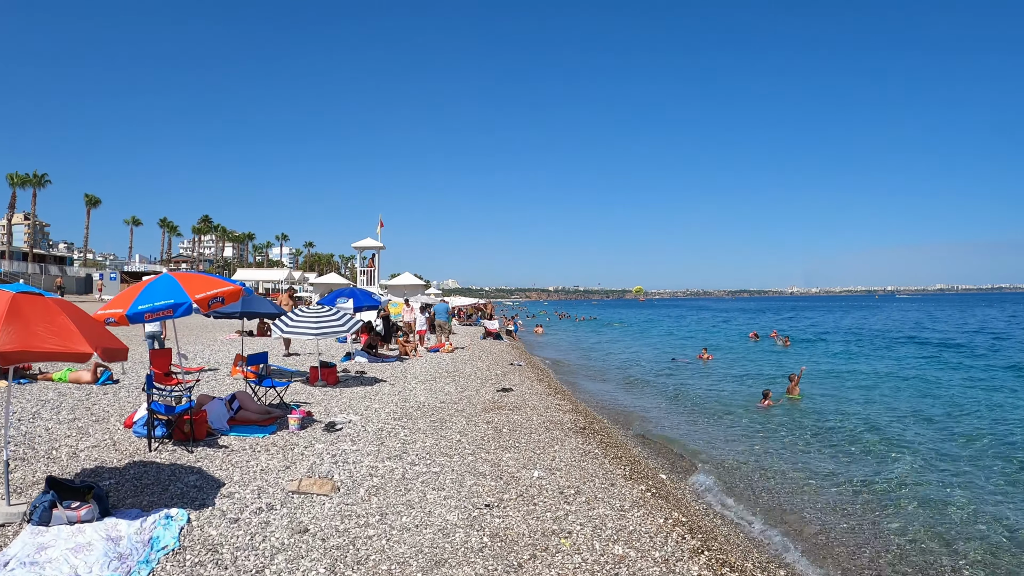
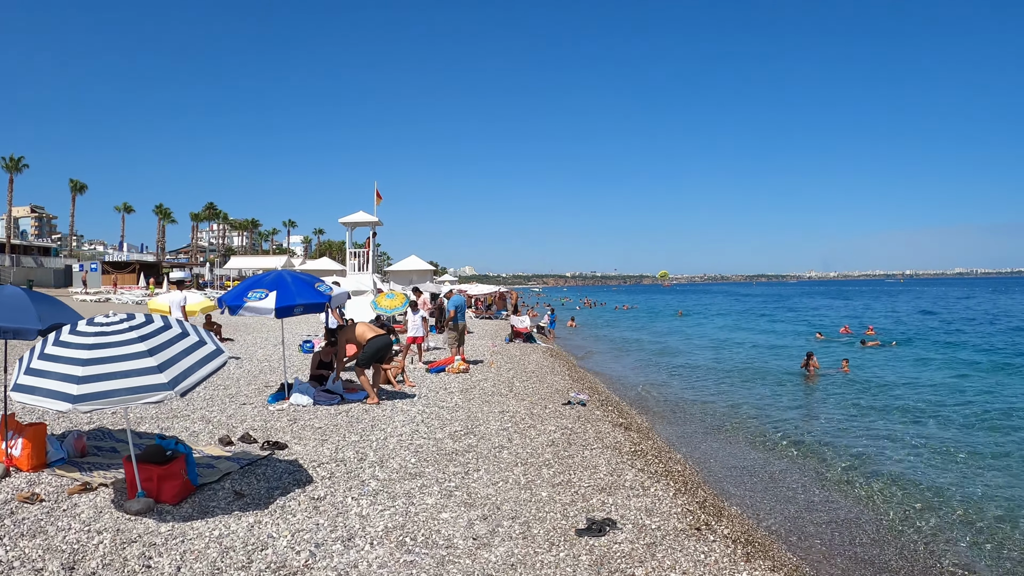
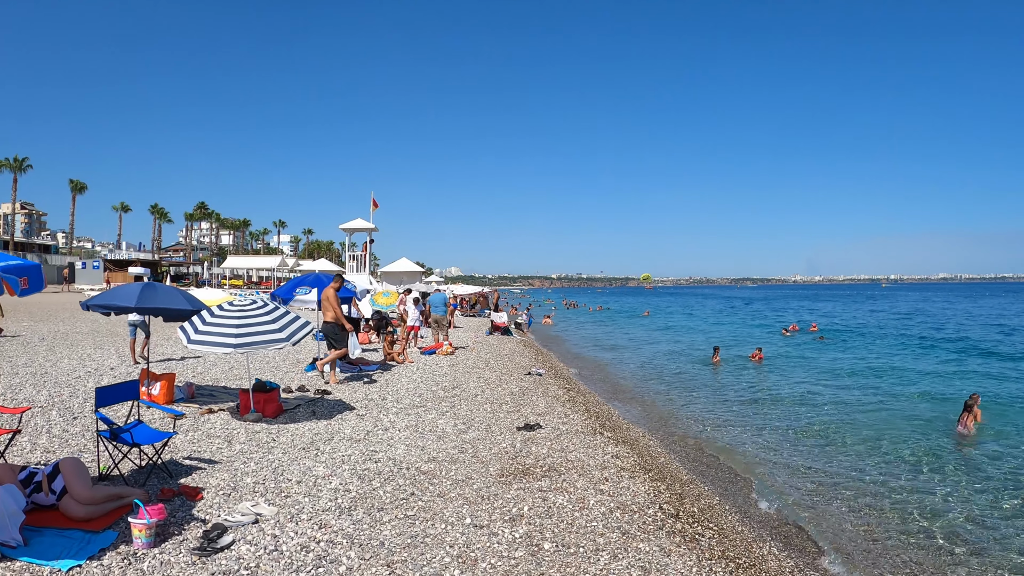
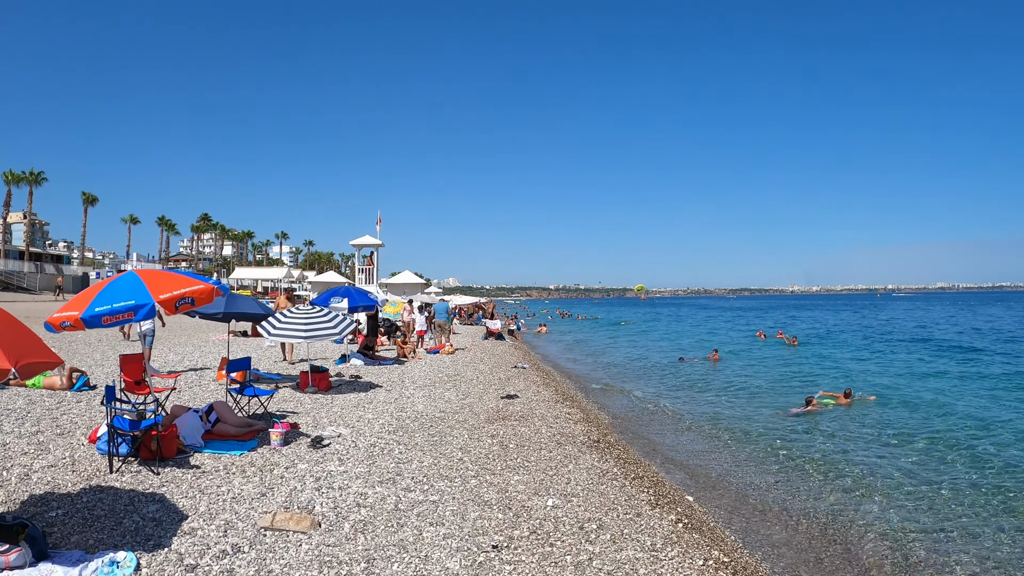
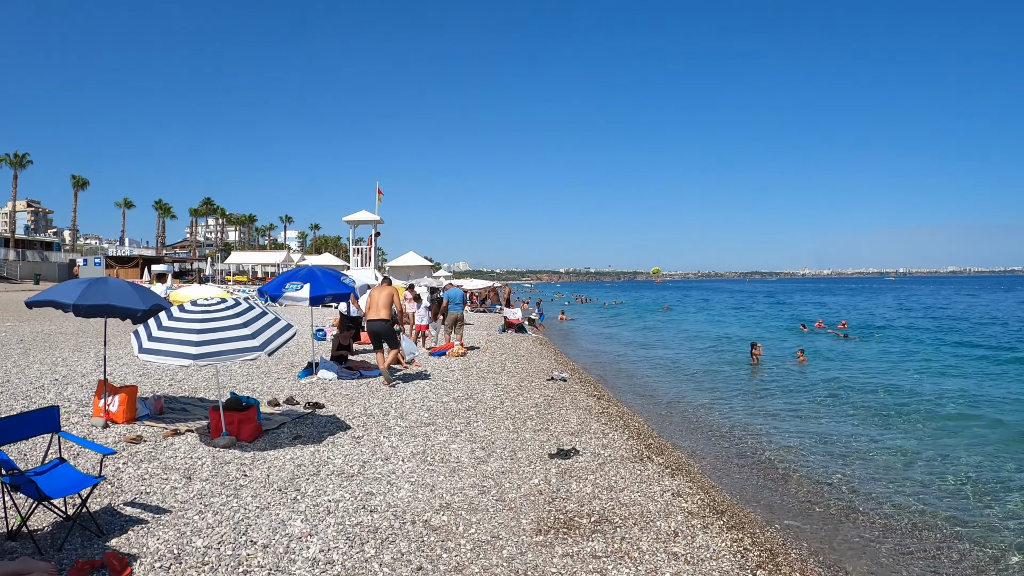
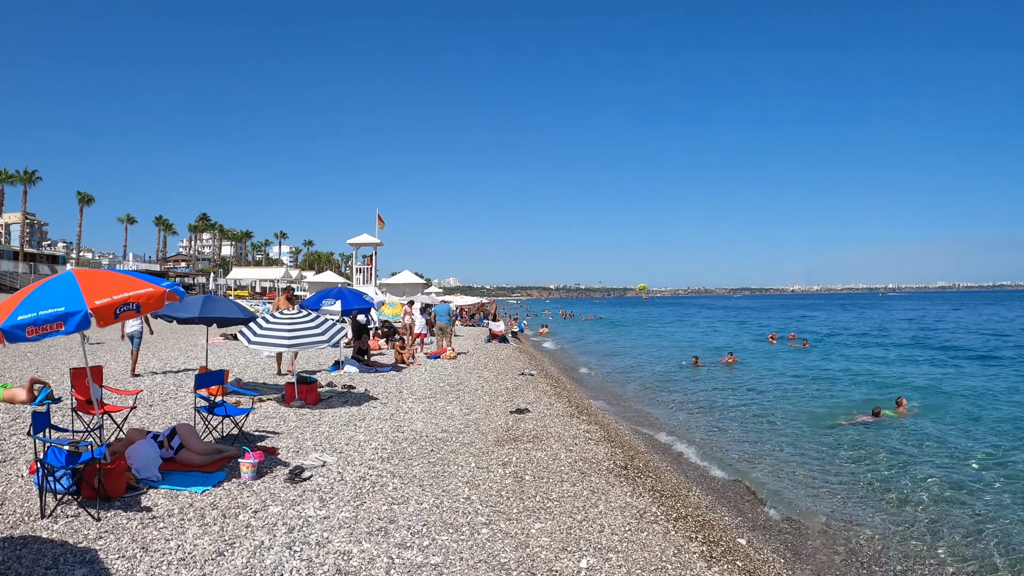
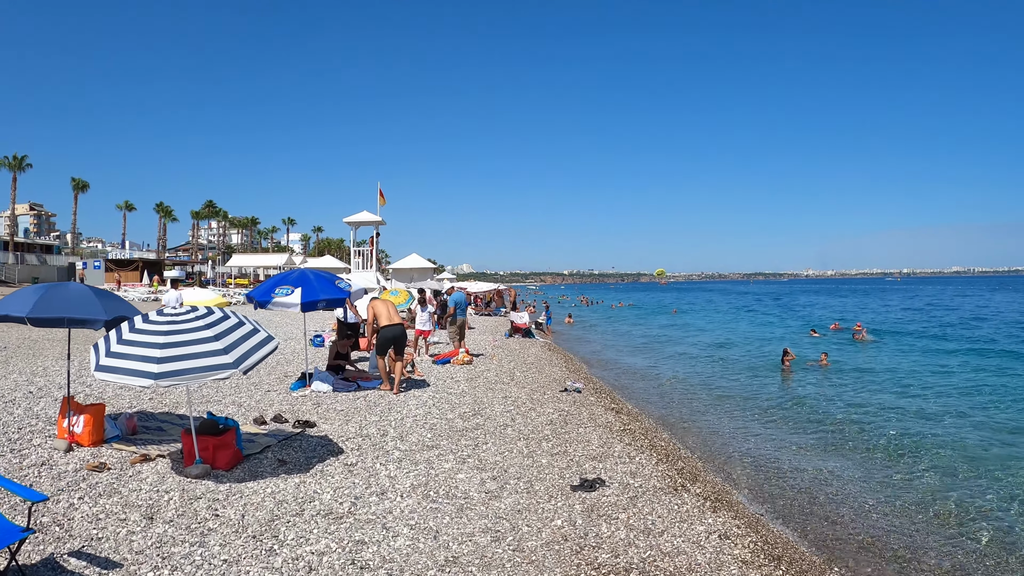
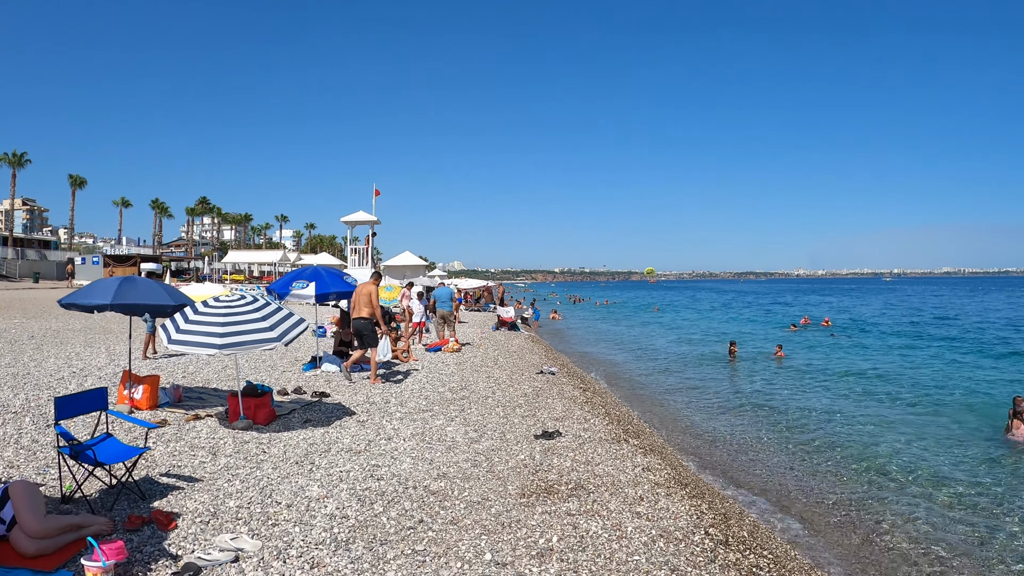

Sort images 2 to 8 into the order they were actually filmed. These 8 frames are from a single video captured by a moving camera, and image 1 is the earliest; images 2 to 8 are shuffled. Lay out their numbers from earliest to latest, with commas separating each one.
4, 6, 3, 8, 5, 7, 2
